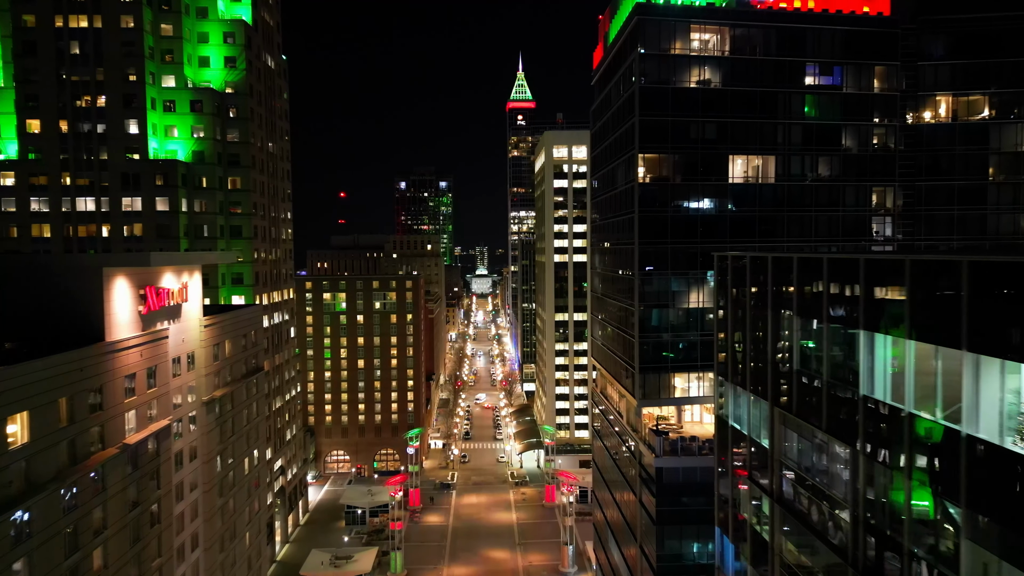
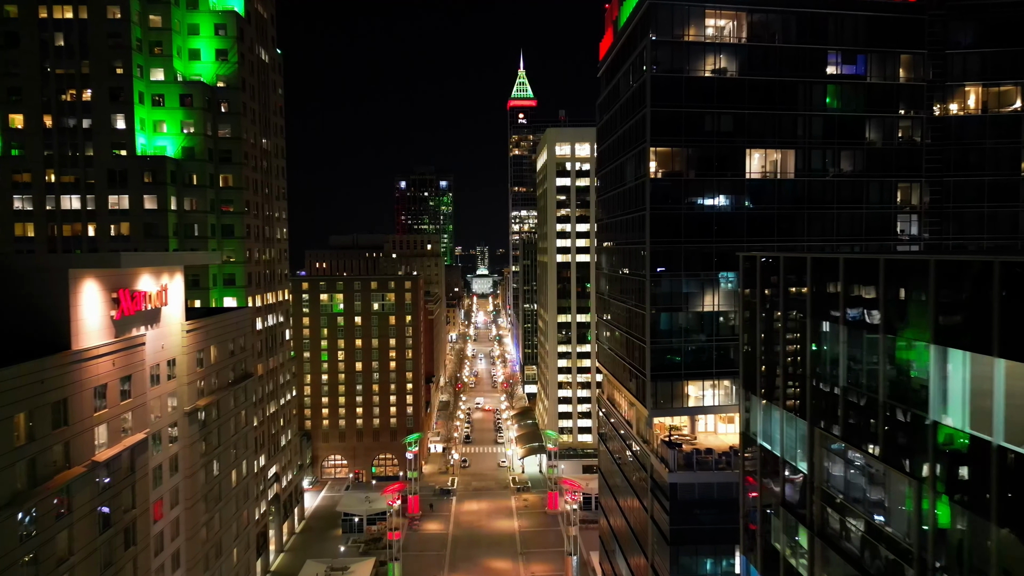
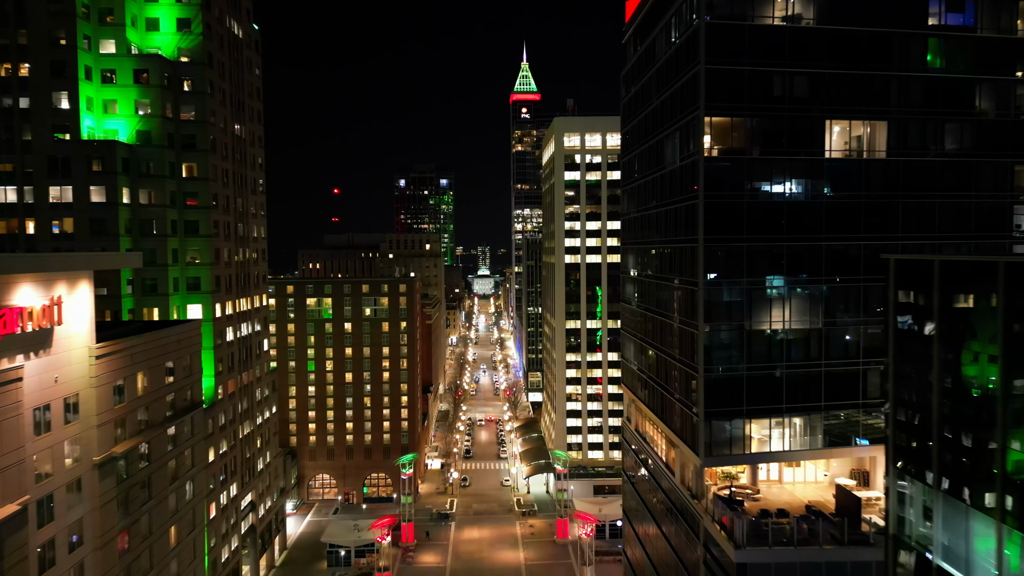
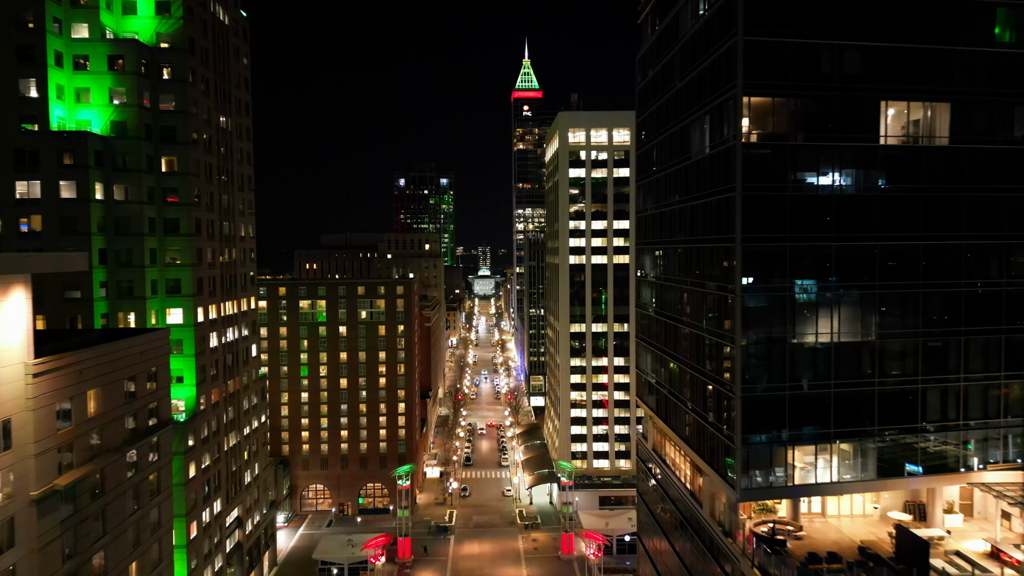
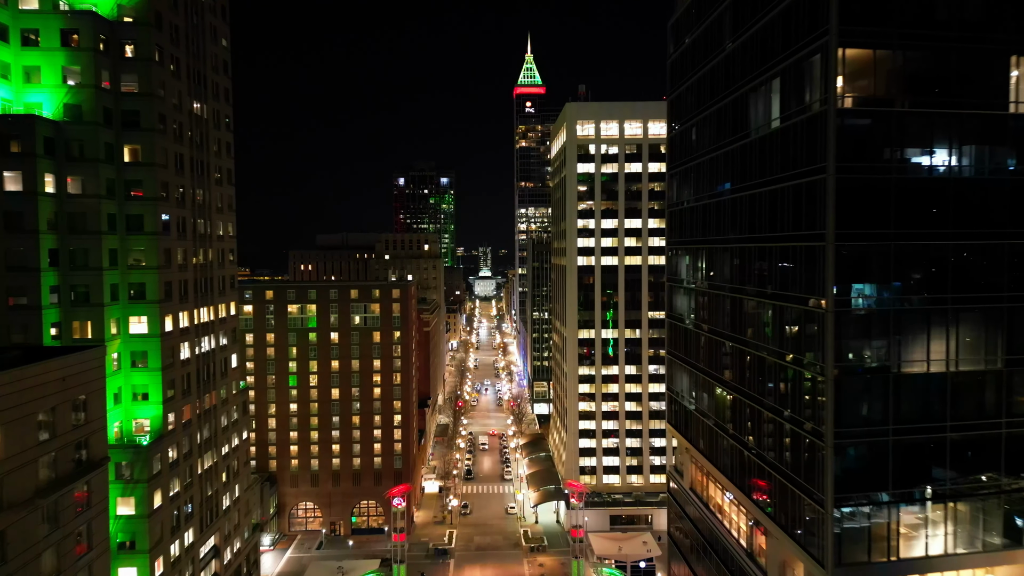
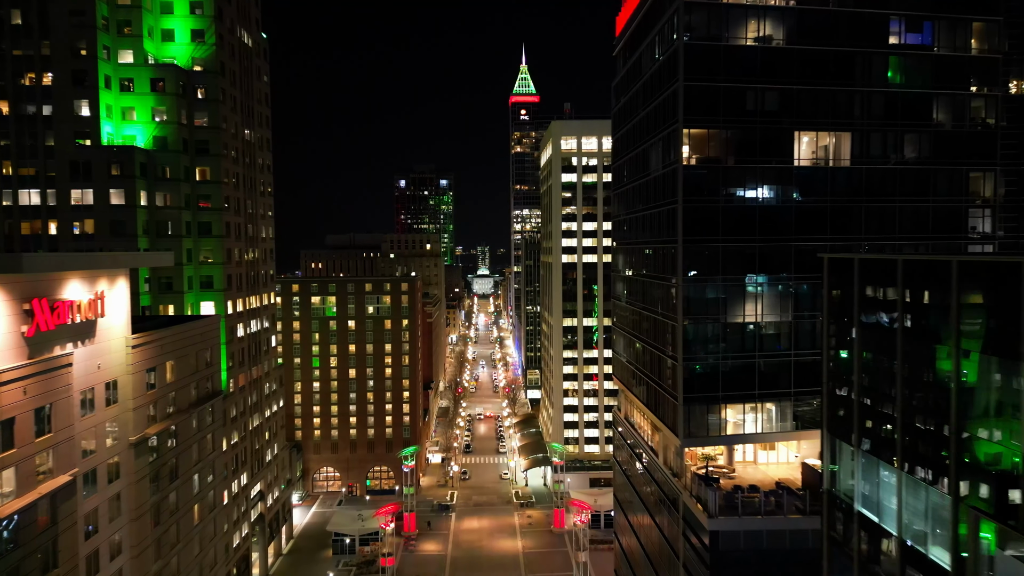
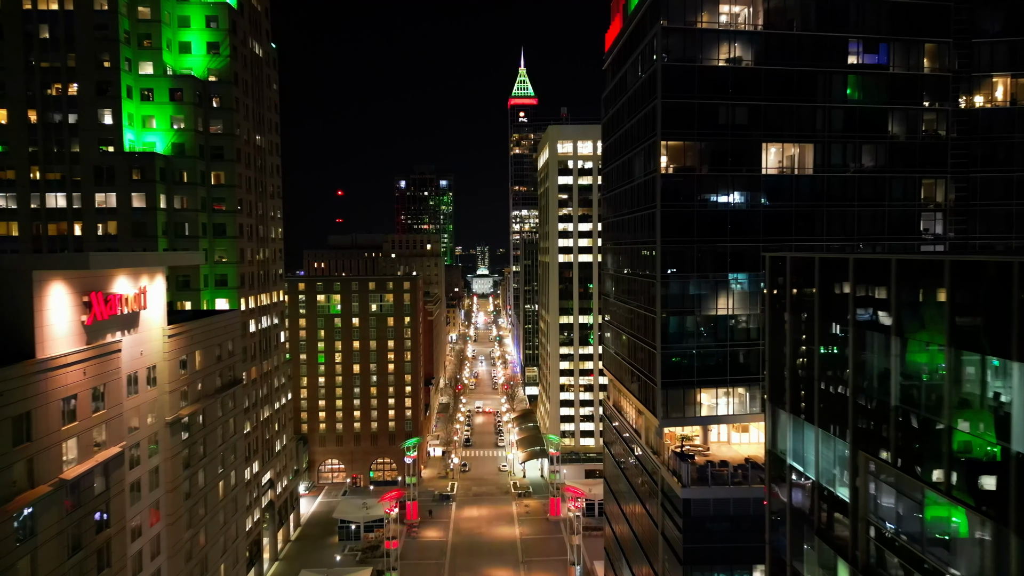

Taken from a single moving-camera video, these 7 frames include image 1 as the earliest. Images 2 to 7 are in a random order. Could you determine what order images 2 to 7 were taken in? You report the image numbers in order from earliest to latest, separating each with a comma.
2, 7, 6, 3, 4, 5
